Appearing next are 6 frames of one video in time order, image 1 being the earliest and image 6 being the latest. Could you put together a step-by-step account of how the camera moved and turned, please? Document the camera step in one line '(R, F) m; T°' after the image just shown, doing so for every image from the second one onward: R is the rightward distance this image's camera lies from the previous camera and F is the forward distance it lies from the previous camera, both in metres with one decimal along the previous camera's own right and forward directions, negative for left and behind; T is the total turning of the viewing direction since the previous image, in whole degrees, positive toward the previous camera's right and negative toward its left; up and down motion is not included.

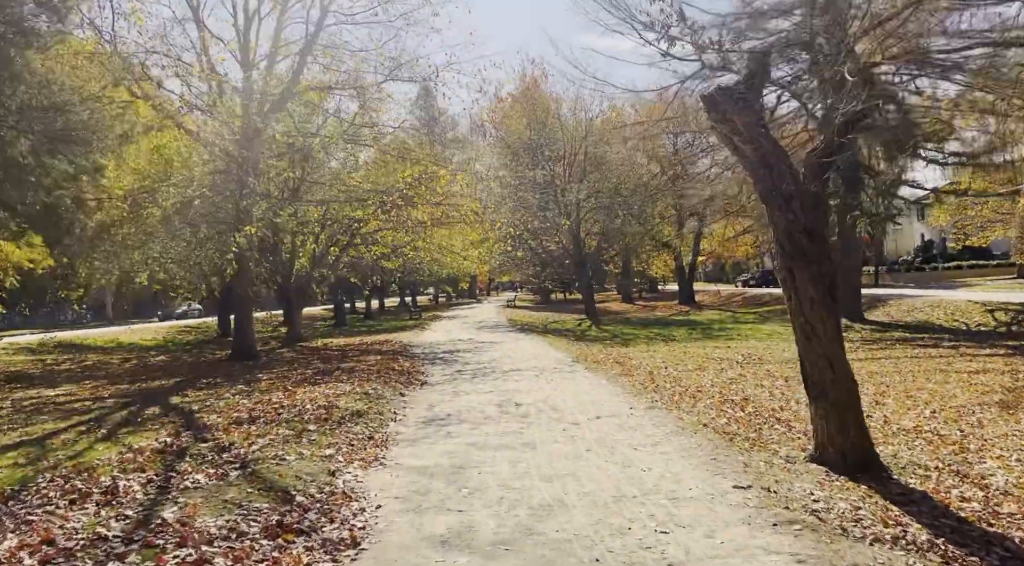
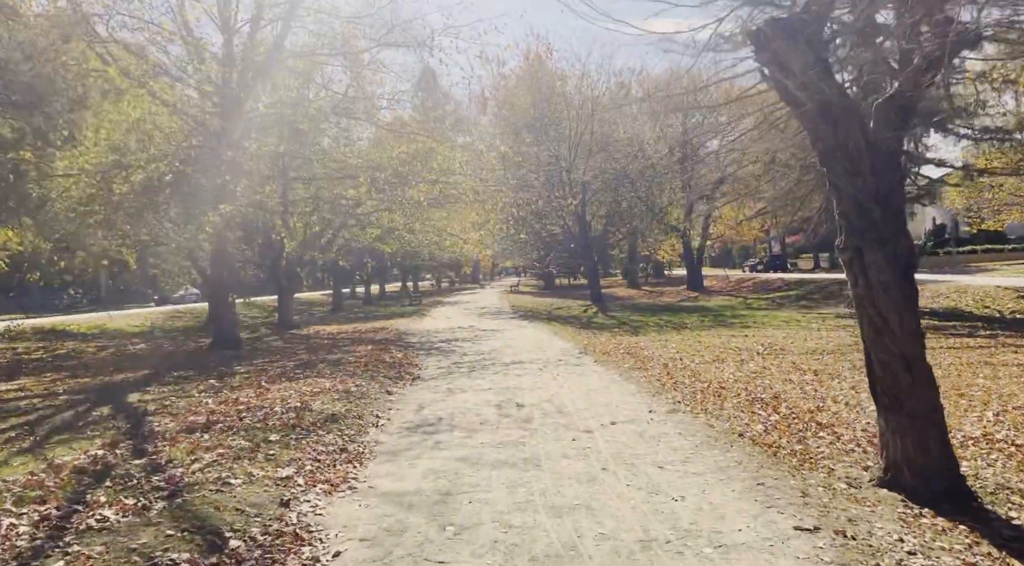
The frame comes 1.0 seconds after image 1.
(0.0, +1.3) m; 0°
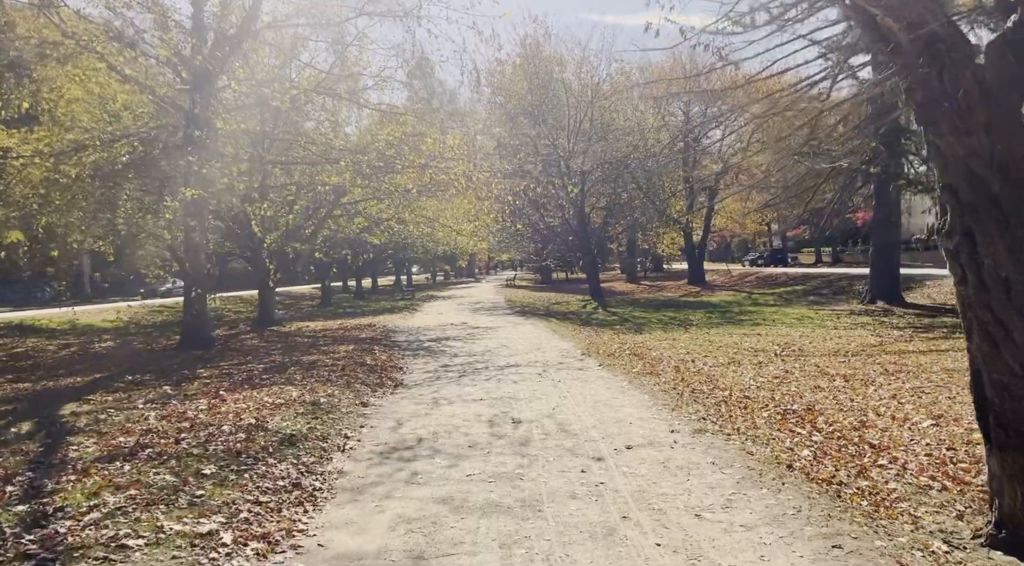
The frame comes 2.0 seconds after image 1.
(0.0, +1.3) m; 0°
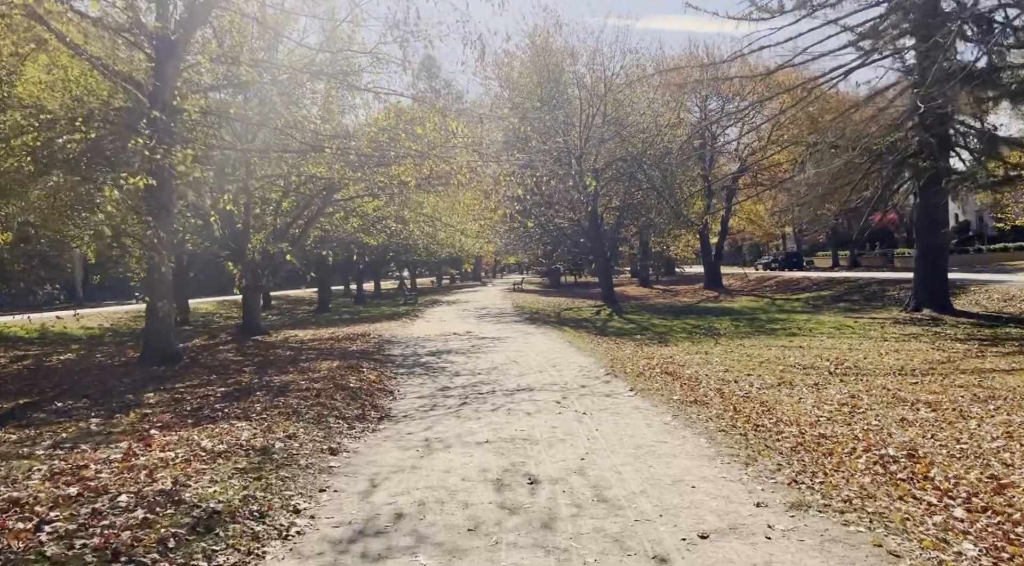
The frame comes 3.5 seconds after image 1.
(-0.1, +2.0) m; 0°
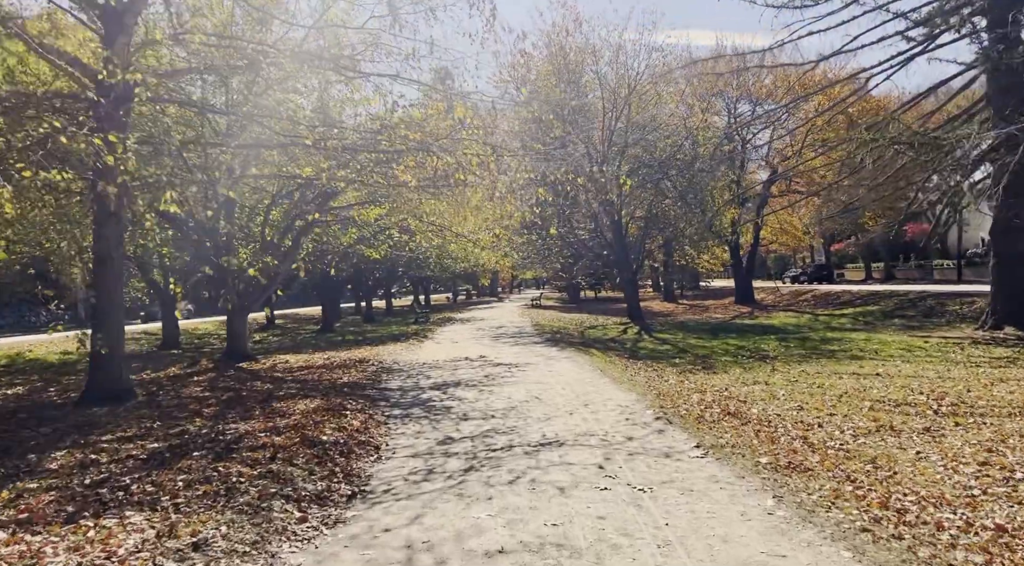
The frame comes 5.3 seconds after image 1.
(-0.1, +2.4) m; -1°
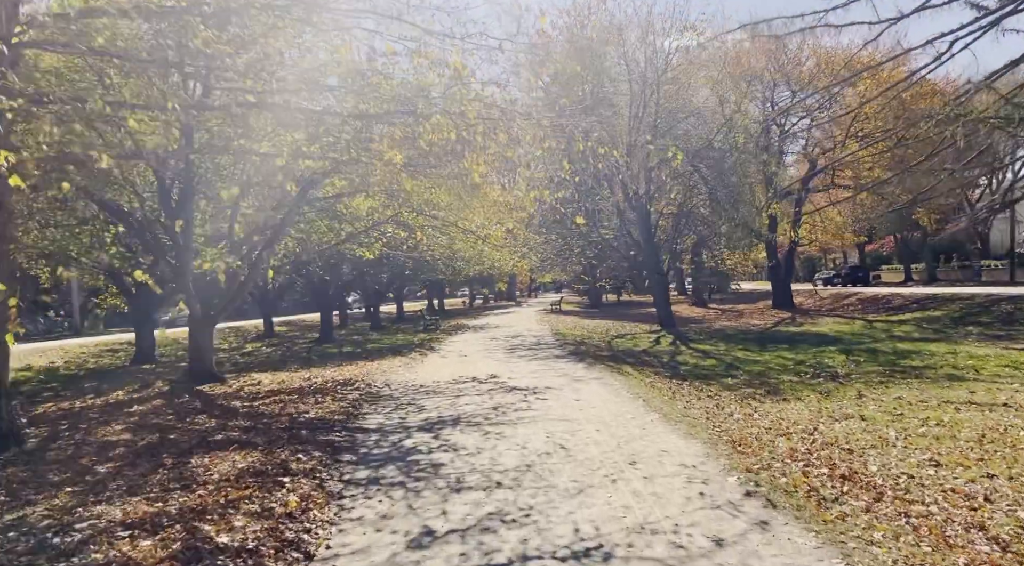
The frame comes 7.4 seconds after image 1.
(0.0, +2.9) m; -1°
